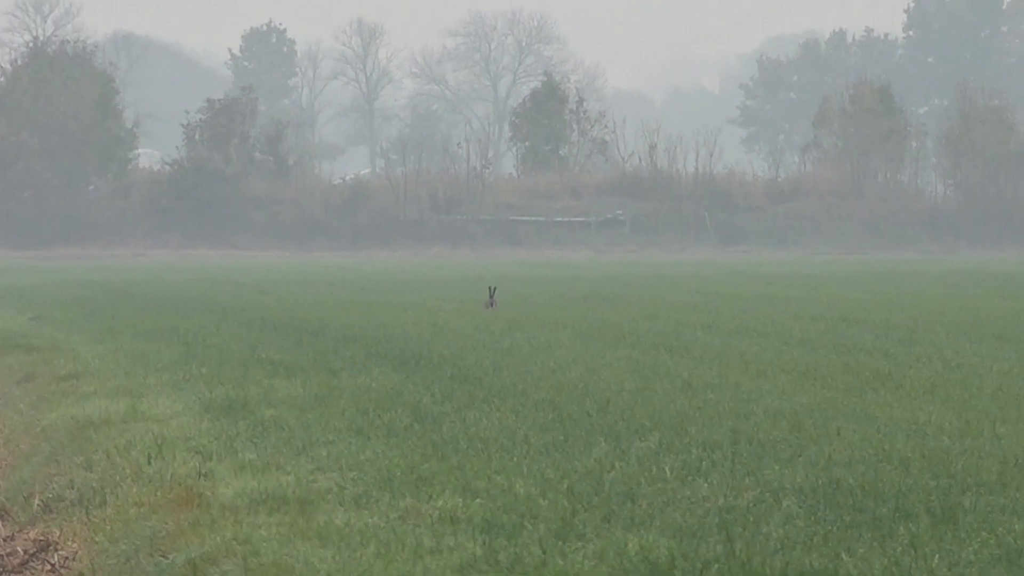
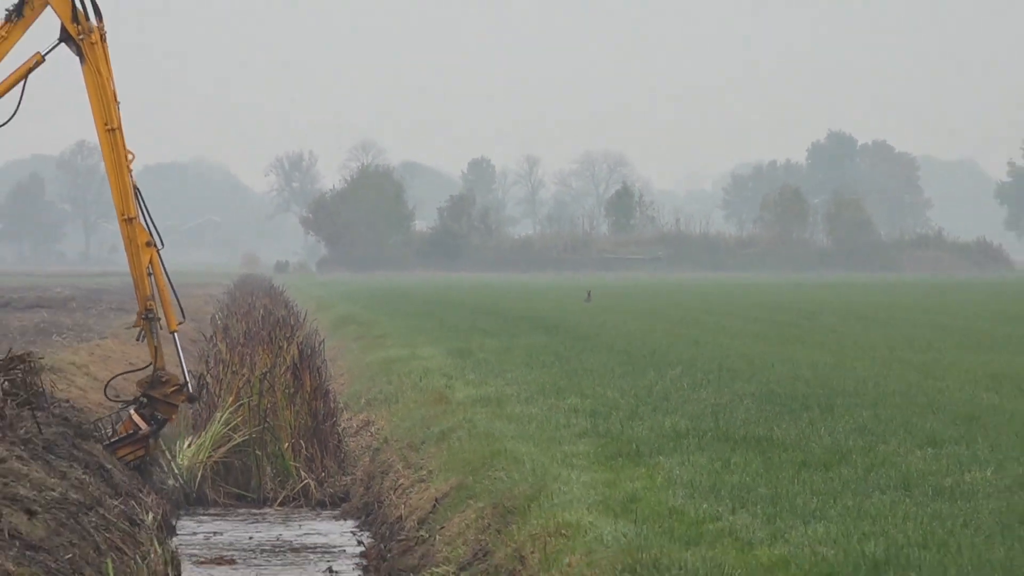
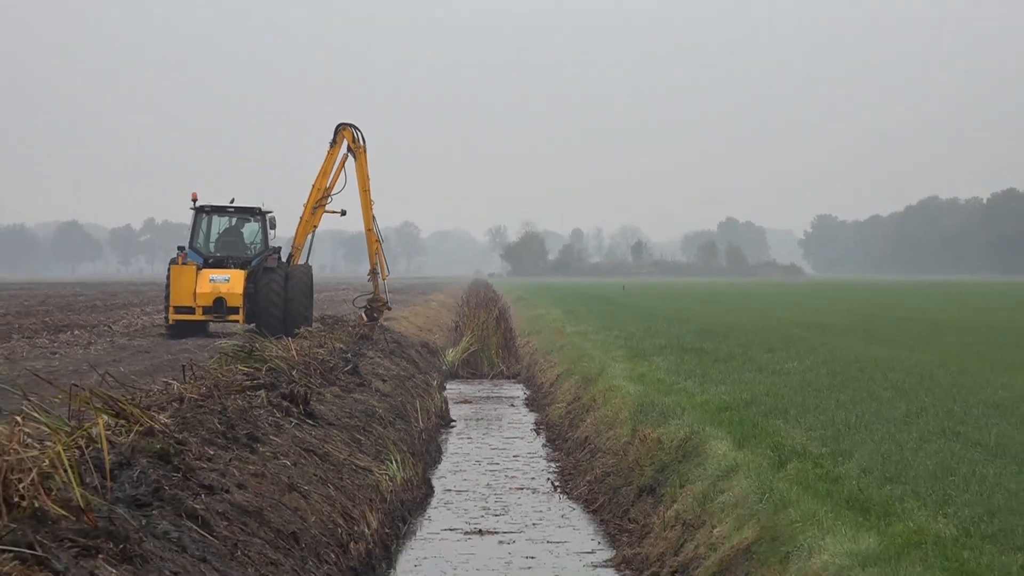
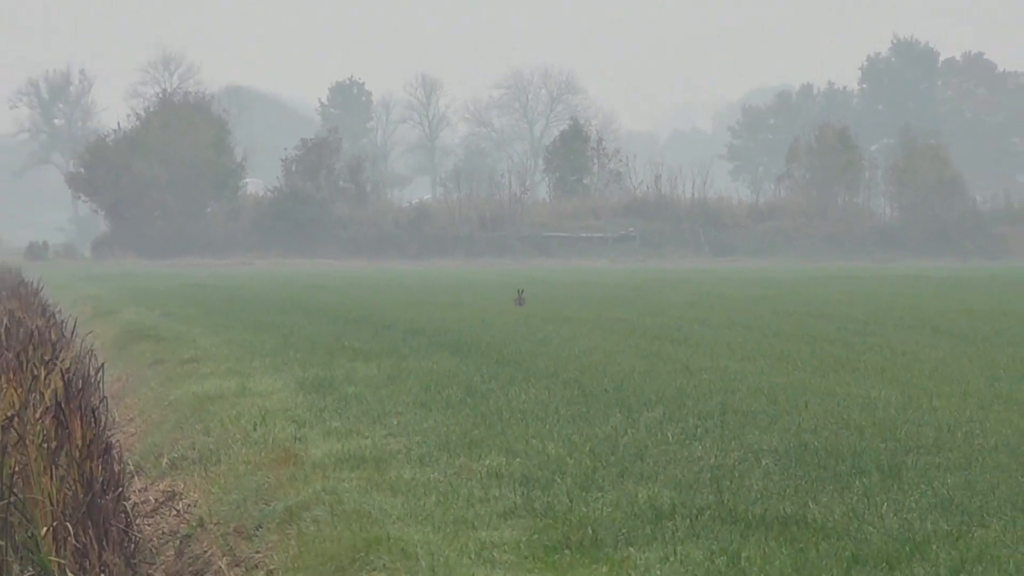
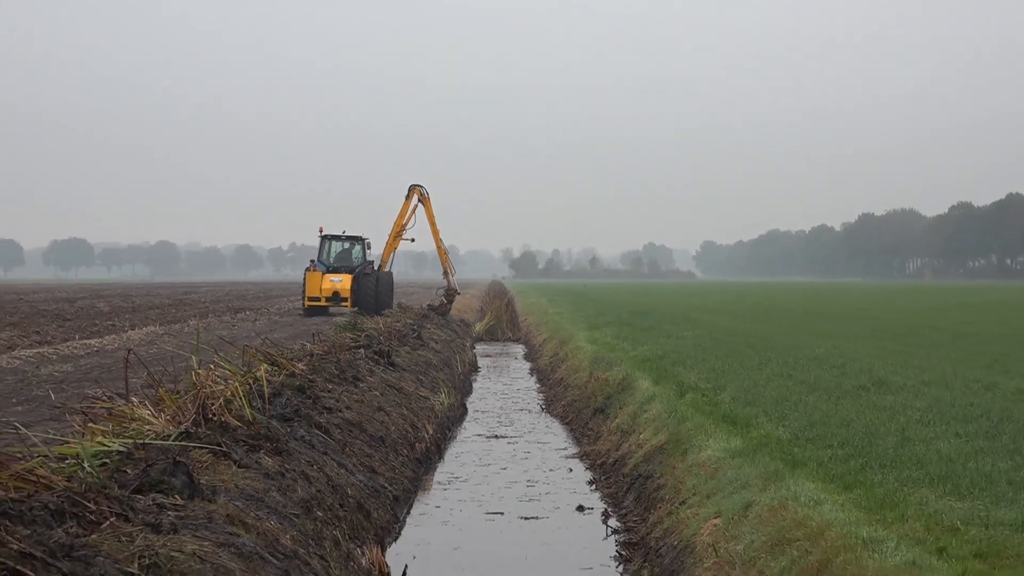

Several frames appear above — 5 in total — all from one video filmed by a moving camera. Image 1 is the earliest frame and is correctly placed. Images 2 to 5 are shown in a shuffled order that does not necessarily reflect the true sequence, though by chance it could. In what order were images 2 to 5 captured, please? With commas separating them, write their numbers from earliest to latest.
4, 2, 3, 5
